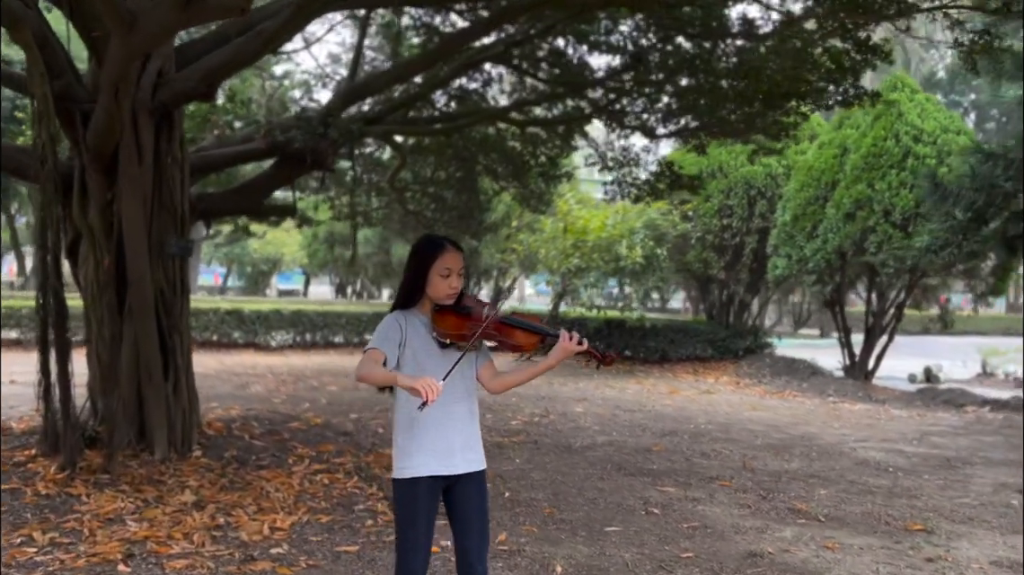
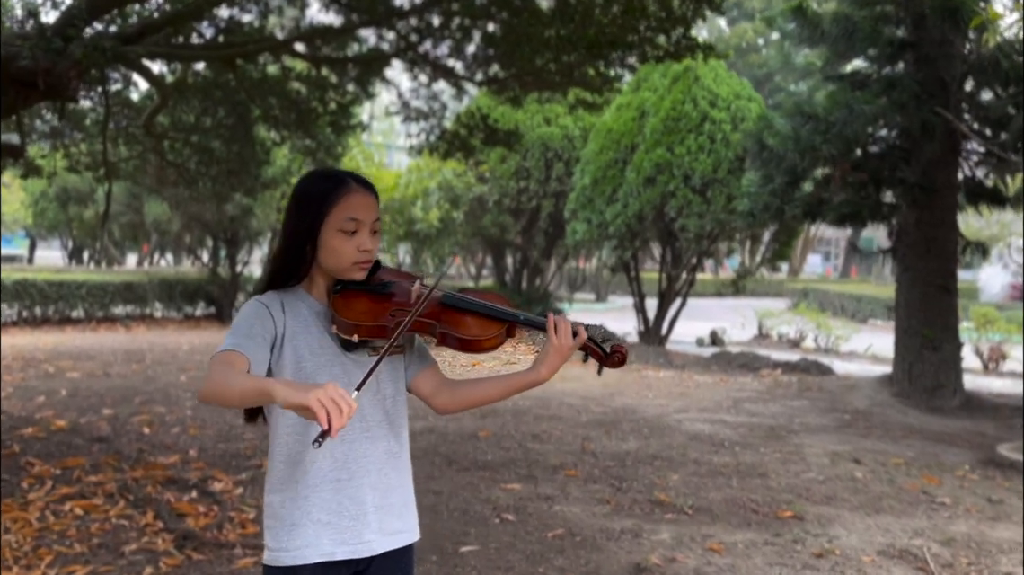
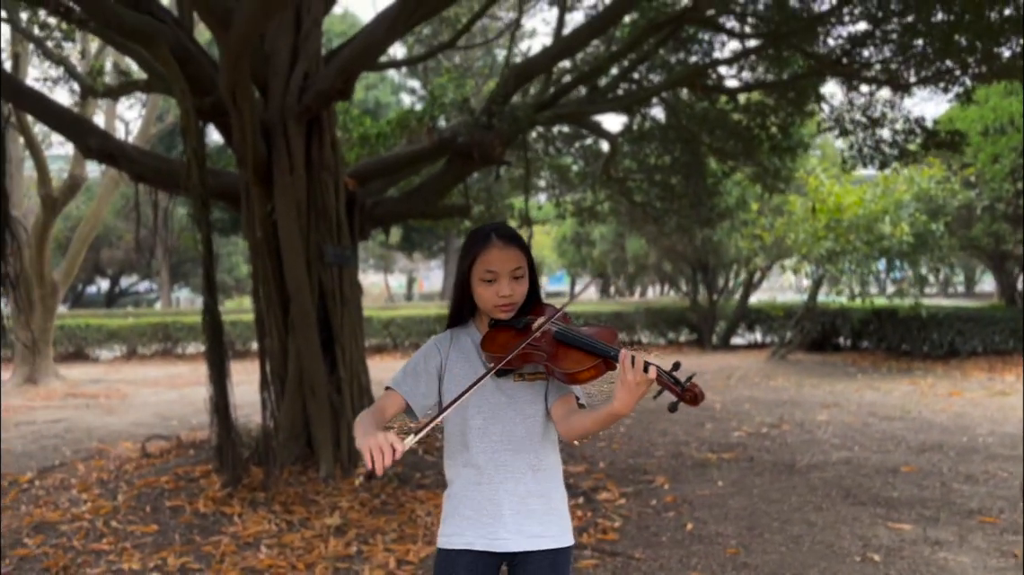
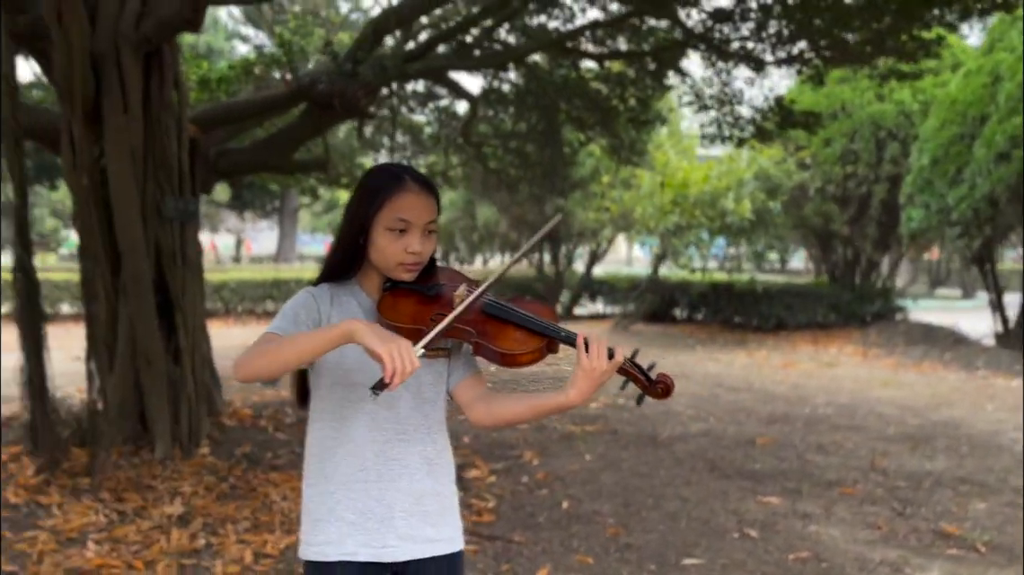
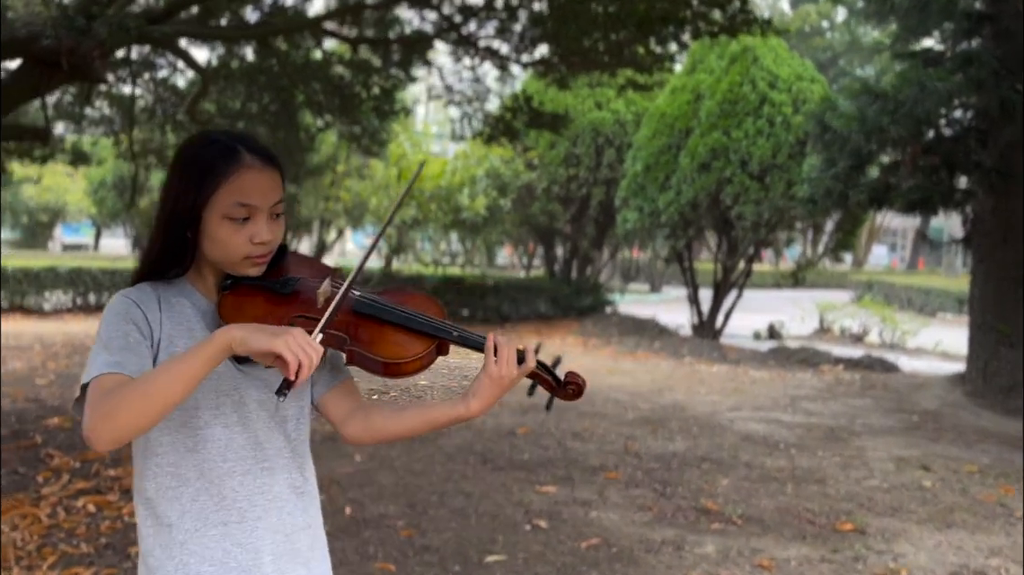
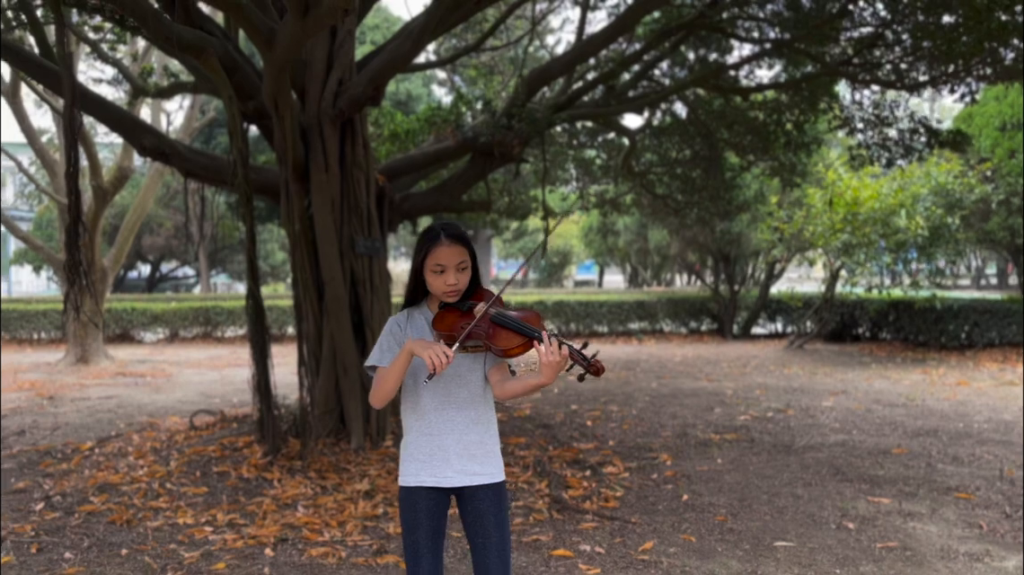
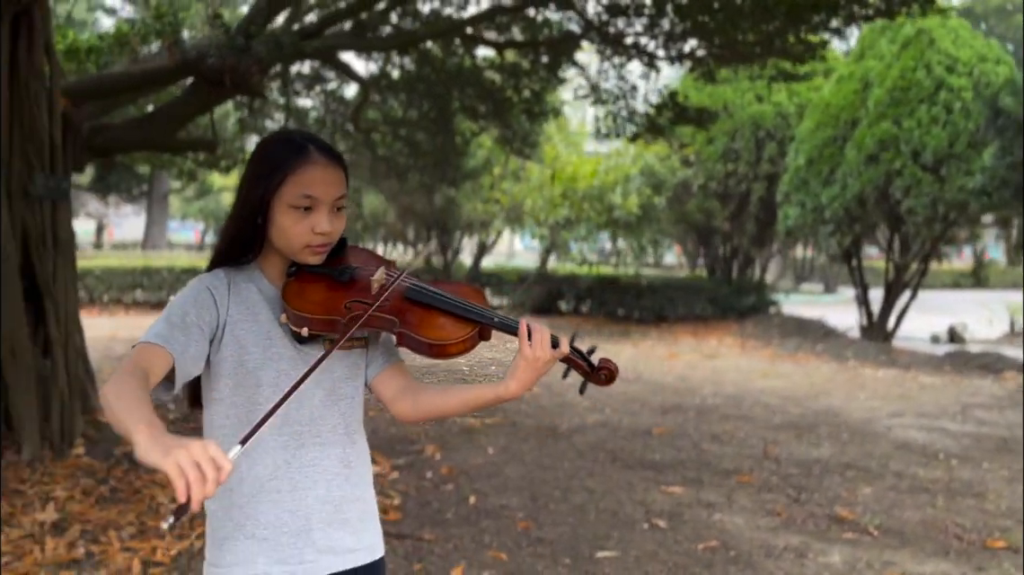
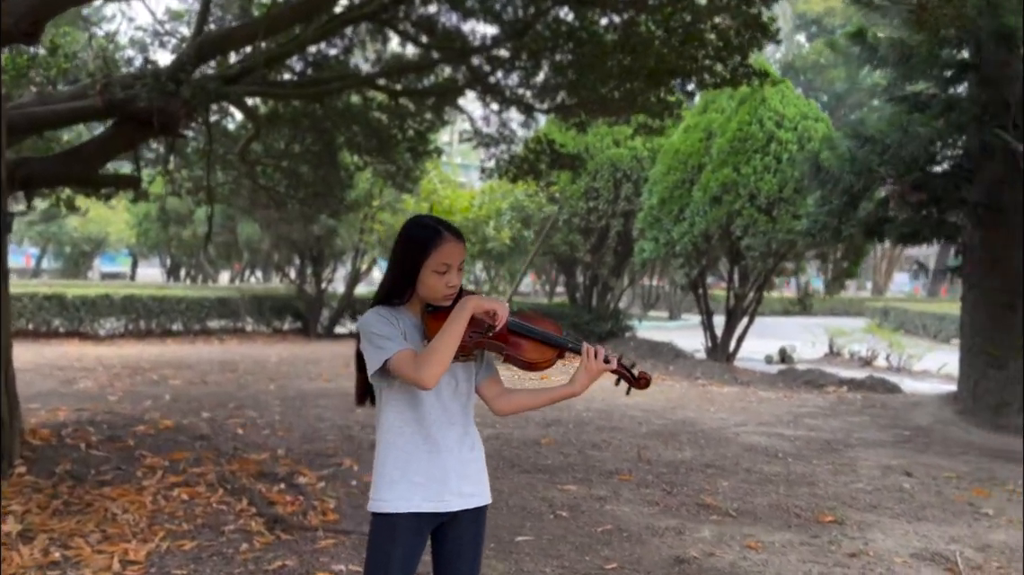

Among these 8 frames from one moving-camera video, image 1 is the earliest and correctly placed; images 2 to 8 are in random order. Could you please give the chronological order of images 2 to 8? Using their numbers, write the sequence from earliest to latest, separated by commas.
8, 2, 5, 7, 4, 3, 6
